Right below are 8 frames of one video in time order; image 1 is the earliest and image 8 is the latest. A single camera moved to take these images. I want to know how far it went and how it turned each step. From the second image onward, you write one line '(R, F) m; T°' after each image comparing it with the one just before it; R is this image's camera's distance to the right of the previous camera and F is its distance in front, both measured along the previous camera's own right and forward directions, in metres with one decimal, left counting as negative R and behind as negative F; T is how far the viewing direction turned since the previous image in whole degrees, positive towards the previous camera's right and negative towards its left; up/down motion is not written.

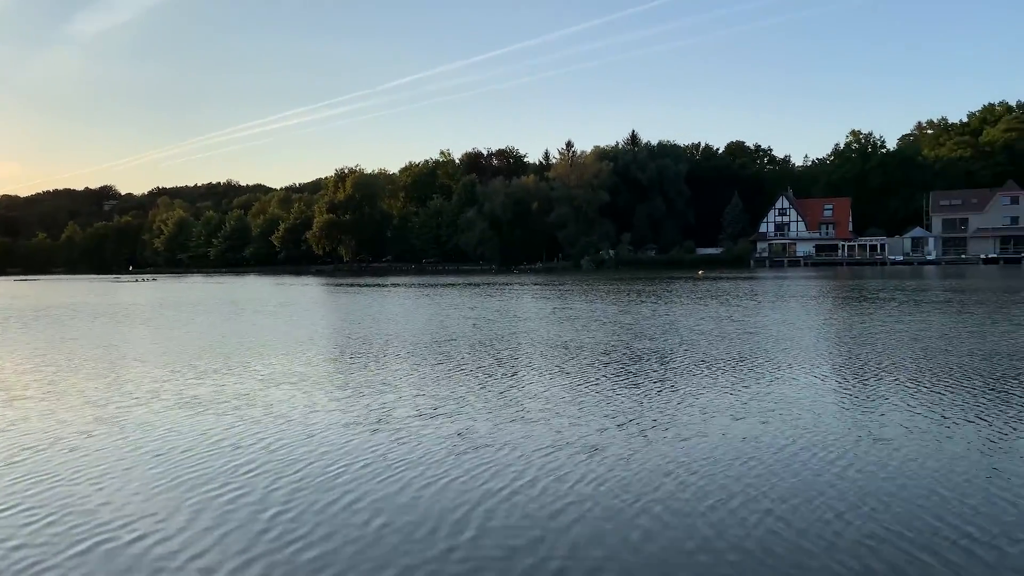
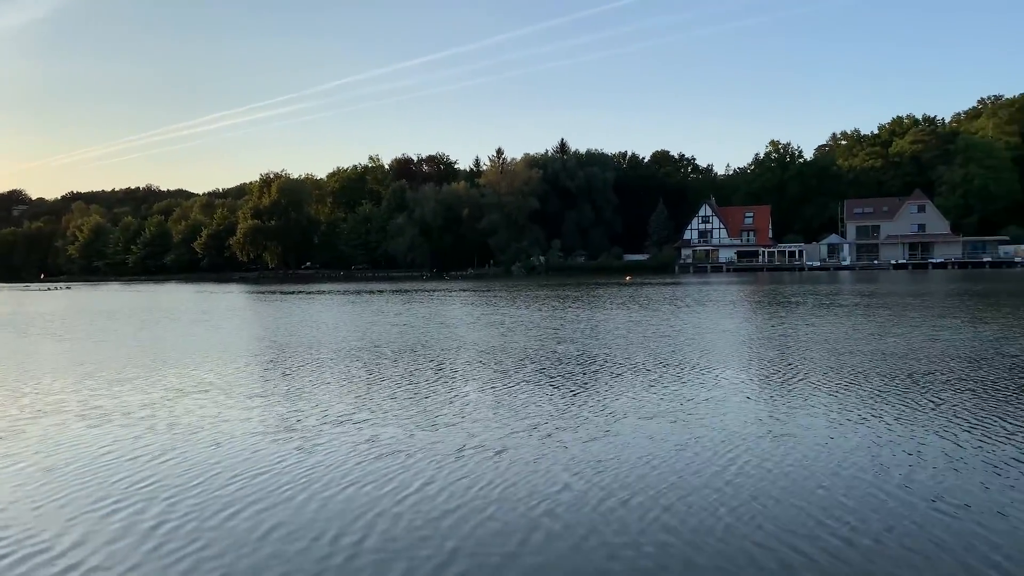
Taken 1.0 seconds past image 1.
(+0.6, -0.3) m; +5°
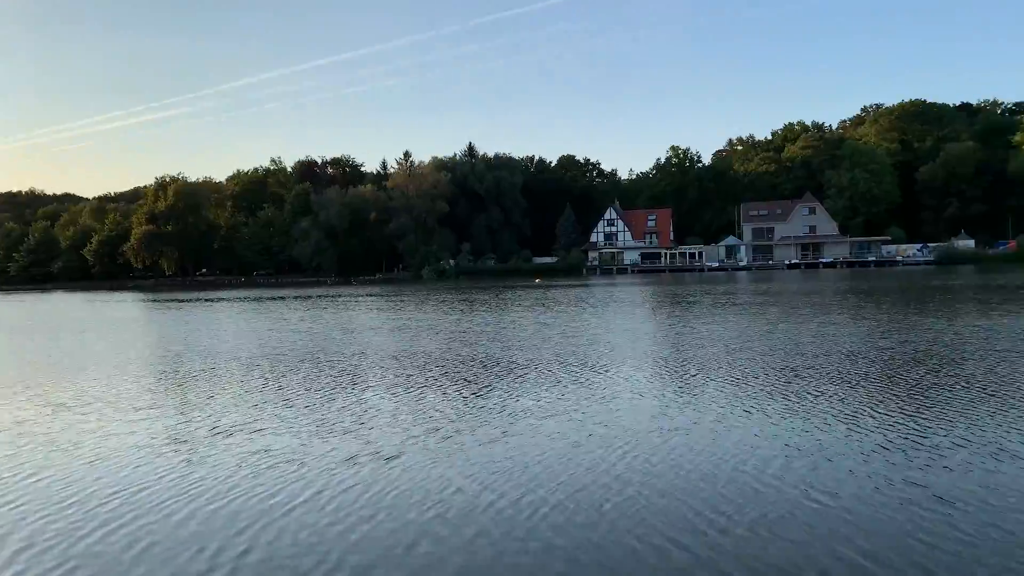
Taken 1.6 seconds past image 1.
(+0.4, 0.0) m; +6°
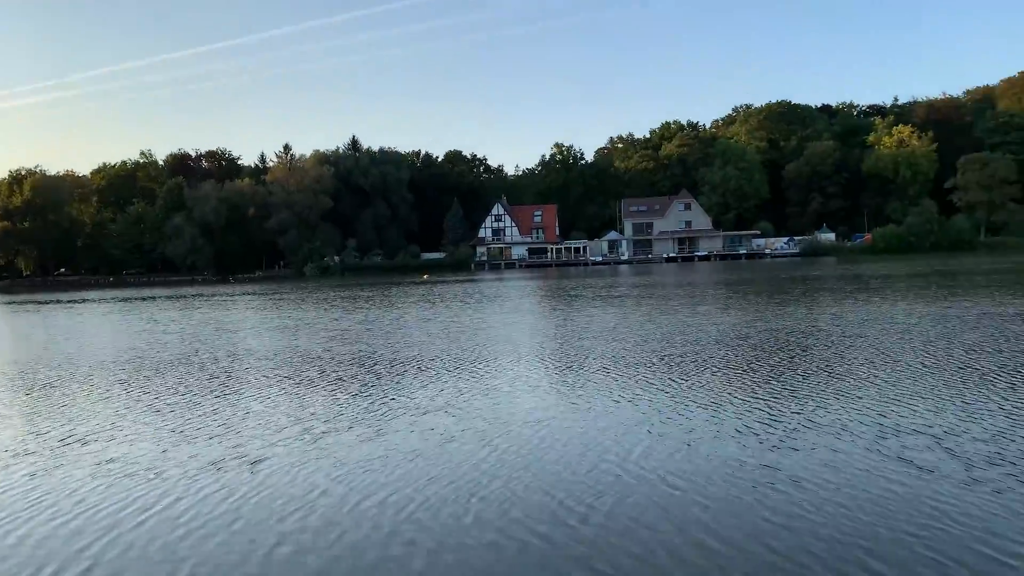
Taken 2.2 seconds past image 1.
(+0.4, +0.1) m; +8°
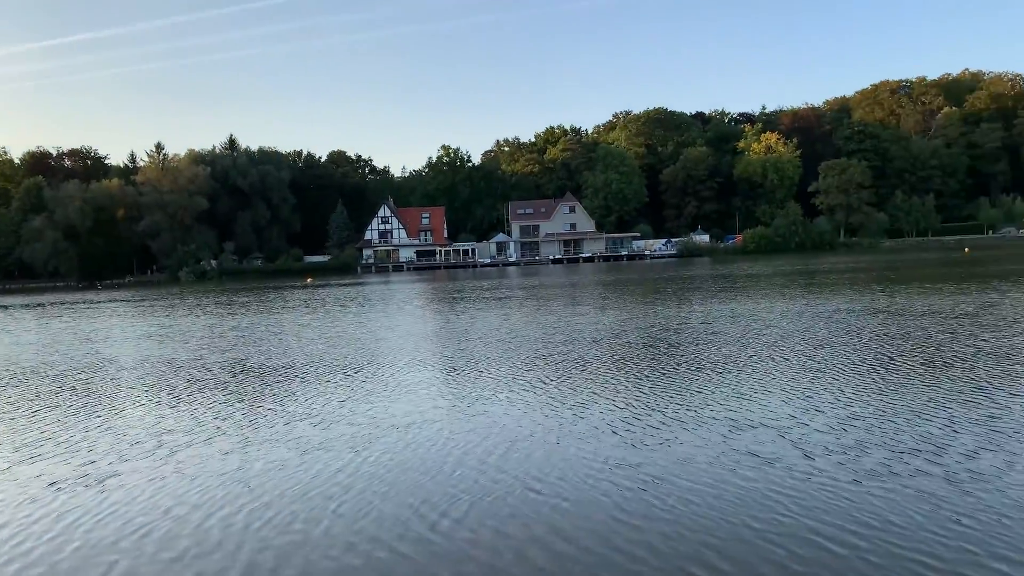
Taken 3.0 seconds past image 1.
(+0.4, +0.1) m; +8°
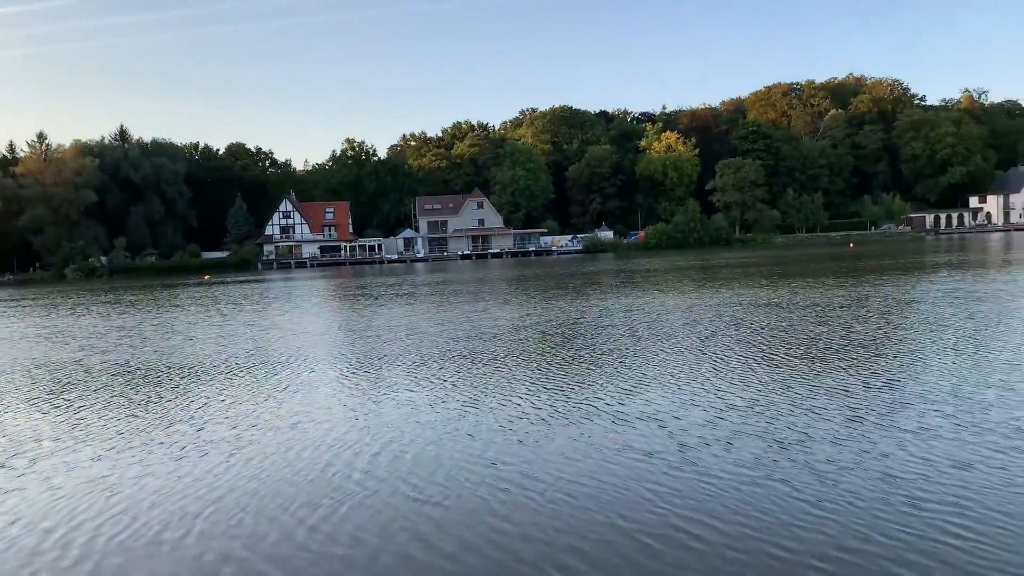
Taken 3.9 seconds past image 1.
(+0.4, +0.2) m; +6°
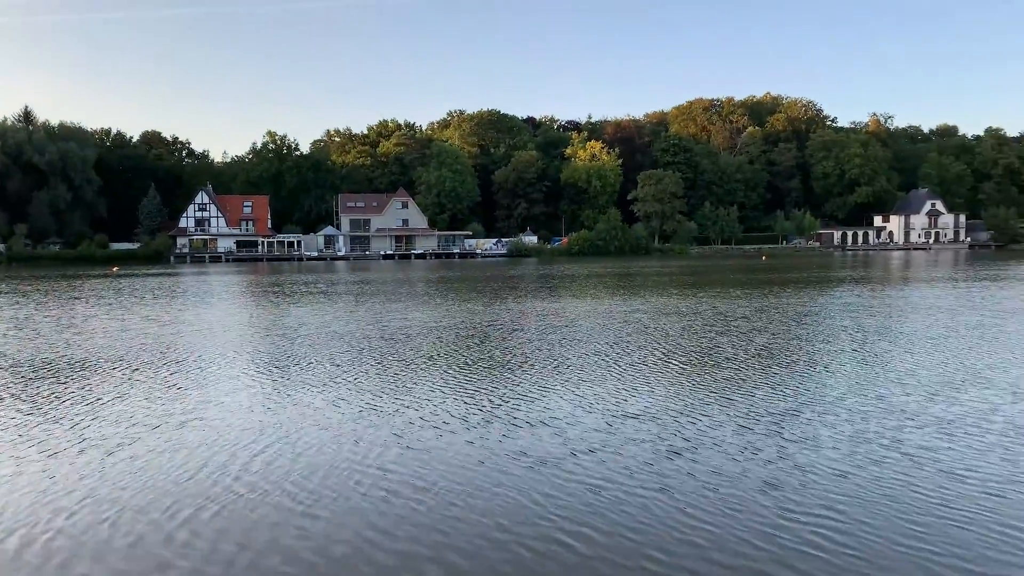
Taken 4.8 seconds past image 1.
(+0.3, +0.1) m; +5°
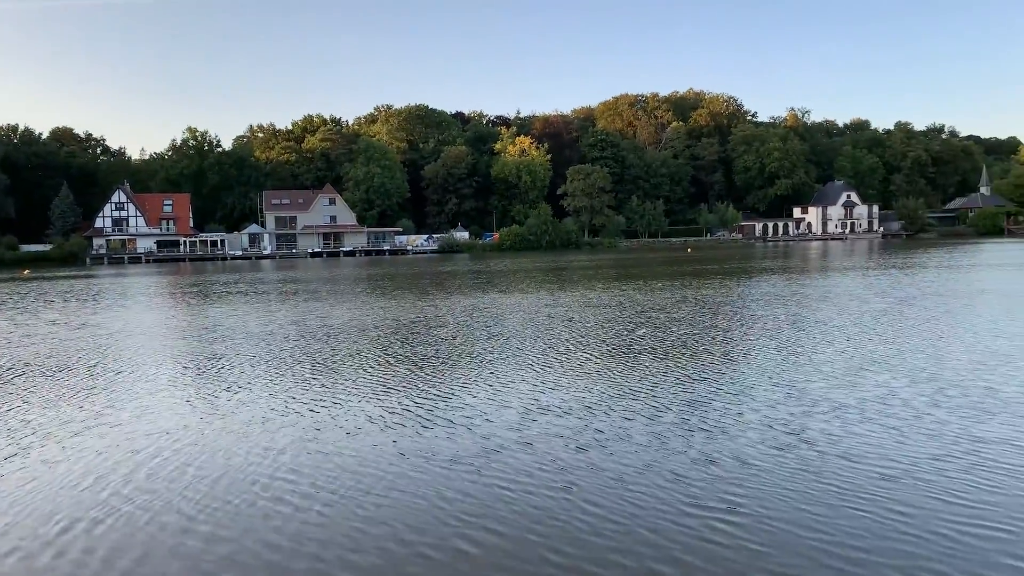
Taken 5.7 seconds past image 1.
(+0.3, +0.1) m; +5°
